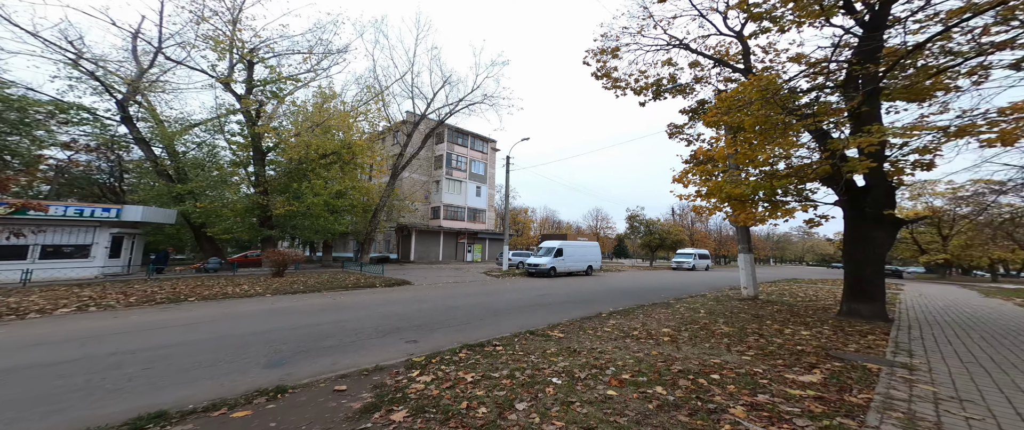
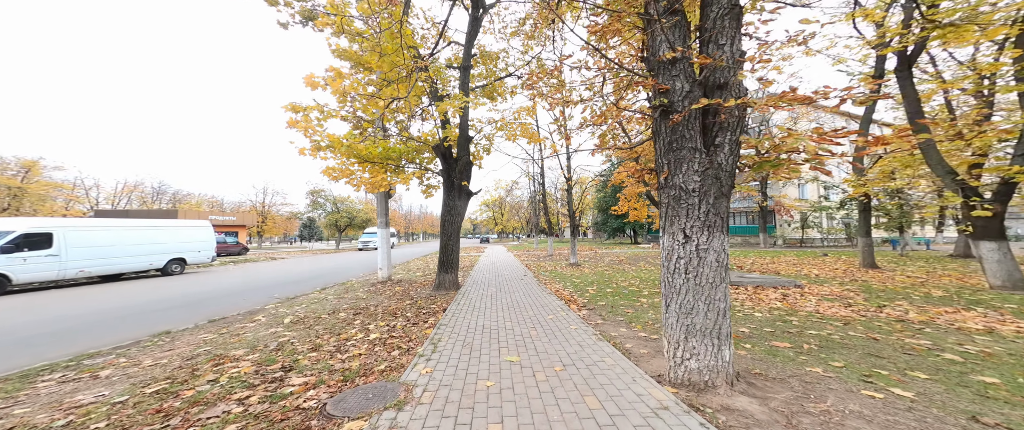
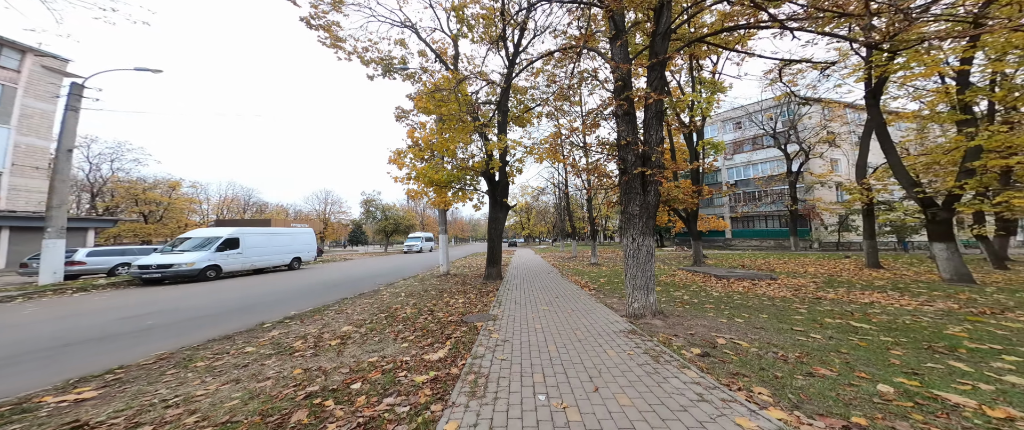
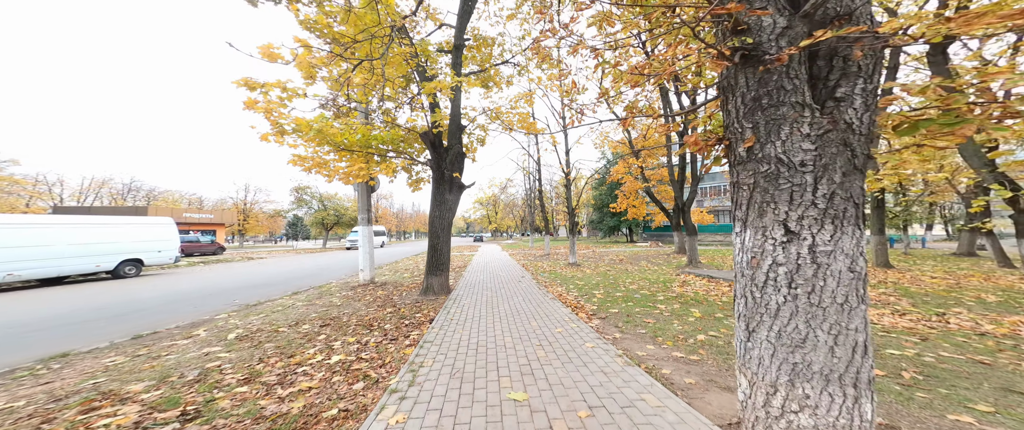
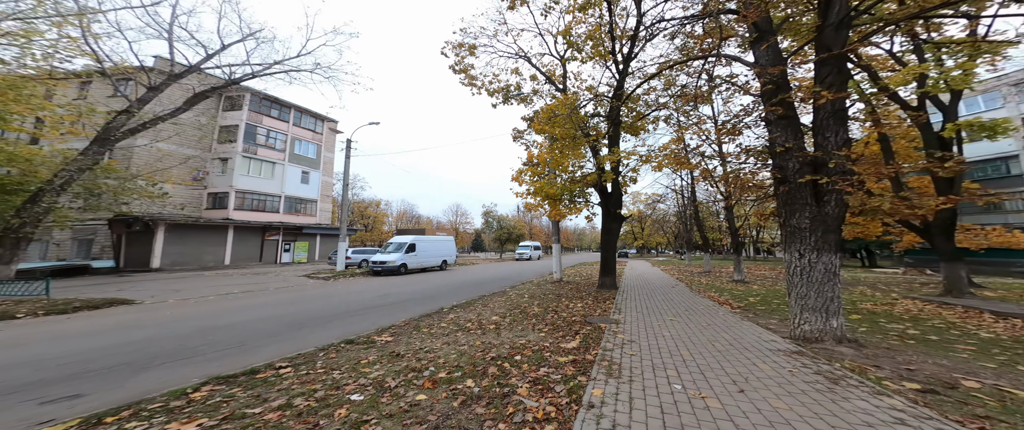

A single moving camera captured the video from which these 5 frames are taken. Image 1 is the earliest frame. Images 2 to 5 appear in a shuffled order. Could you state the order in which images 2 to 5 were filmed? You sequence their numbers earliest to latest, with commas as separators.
5, 3, 2, 4
